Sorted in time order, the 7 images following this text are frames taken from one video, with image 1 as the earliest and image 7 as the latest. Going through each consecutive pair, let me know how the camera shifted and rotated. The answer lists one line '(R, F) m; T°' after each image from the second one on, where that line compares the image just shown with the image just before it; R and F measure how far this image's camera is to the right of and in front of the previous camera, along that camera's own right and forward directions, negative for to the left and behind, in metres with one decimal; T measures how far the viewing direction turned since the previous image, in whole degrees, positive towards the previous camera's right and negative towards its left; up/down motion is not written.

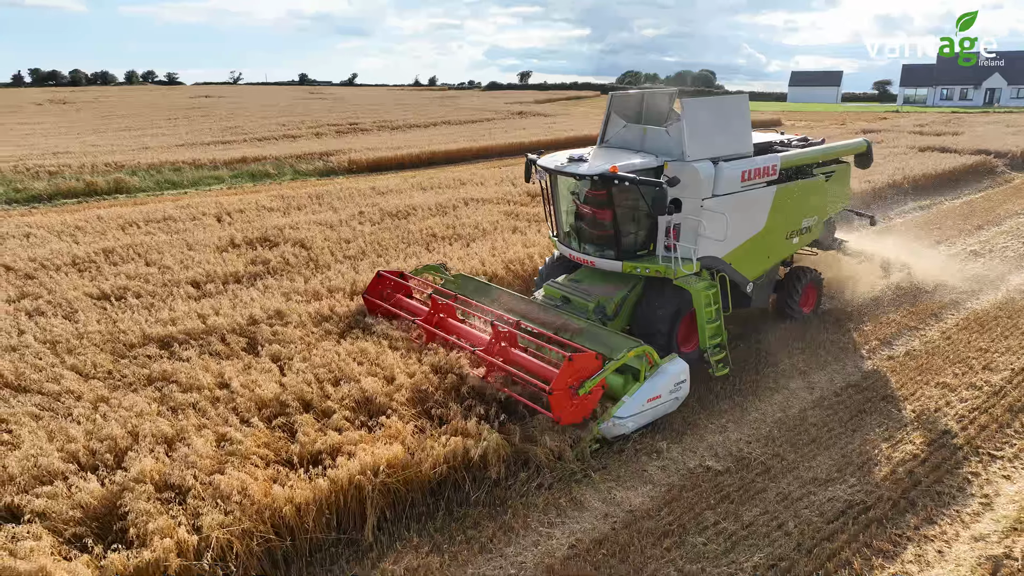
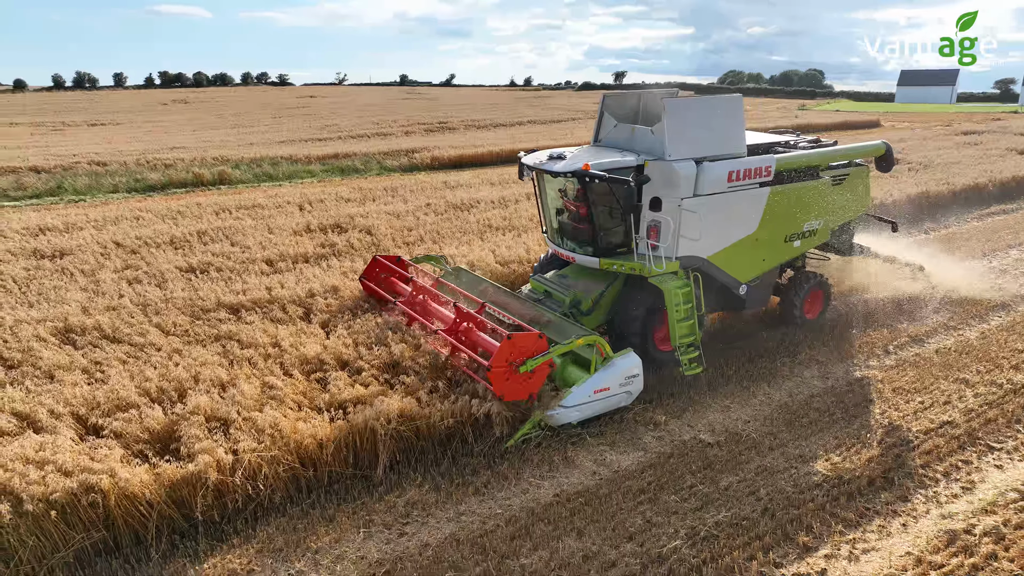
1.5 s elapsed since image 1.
(+0.6, -0.5) m; -7°
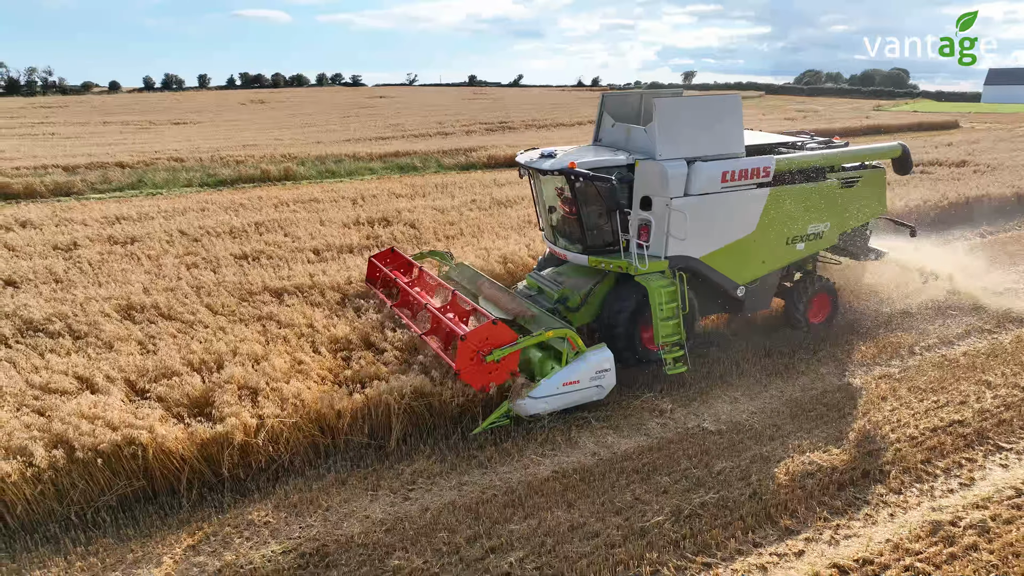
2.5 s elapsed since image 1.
(+0.4, -0.3) m; -5°
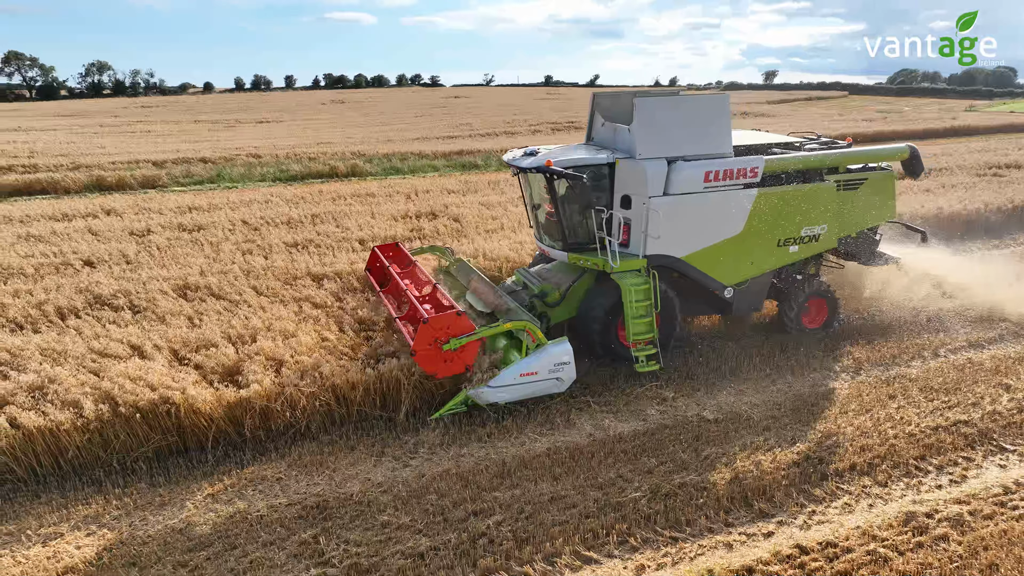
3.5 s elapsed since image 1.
(+0.5, -0.3) m; -6°
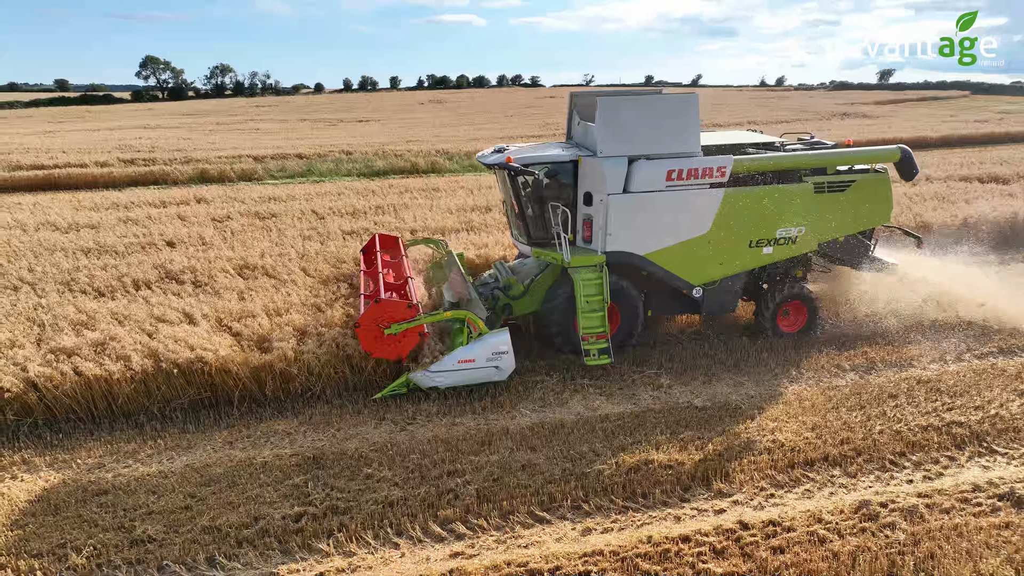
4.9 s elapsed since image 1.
(+0.8, -0.3) m; -8°
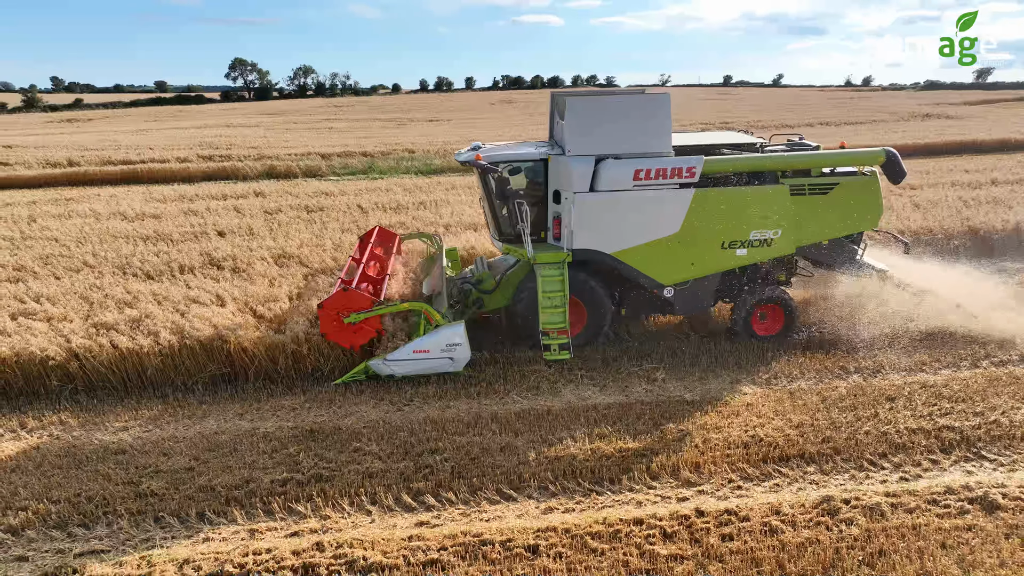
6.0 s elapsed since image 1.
(+0.7, -0.2) m; -6°
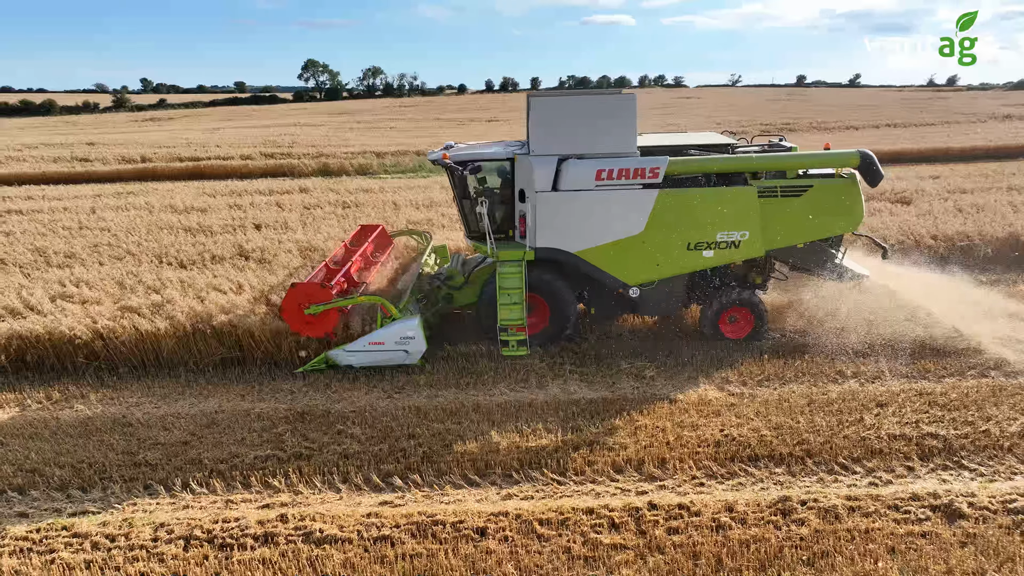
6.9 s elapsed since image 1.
(+0.7, -0.1) m; -5°
